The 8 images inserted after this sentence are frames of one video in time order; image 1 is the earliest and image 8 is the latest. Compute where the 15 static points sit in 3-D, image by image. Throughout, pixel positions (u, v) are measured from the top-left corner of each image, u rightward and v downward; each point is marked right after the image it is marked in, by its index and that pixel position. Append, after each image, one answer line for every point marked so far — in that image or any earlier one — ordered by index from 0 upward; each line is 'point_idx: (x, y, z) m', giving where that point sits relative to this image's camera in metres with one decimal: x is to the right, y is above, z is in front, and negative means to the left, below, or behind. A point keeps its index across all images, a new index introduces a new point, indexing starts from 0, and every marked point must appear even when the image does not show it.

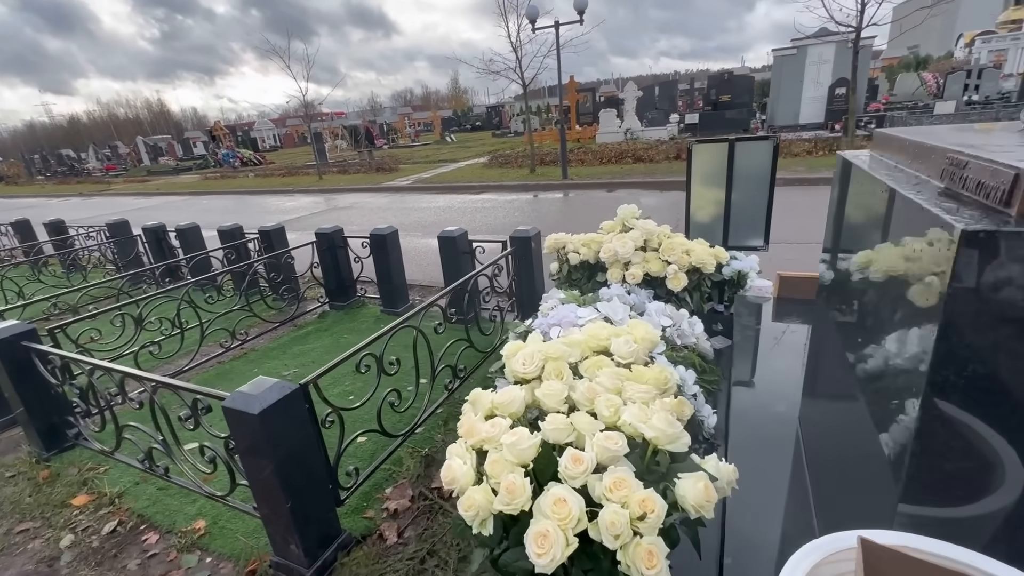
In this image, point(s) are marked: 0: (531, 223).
0: (+0.3, +1.3, +9.0) m
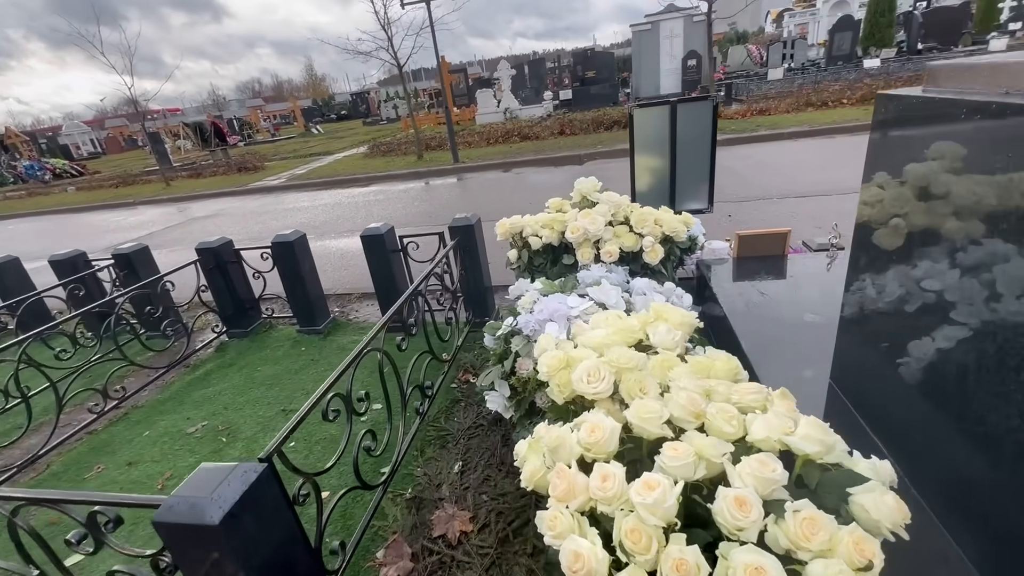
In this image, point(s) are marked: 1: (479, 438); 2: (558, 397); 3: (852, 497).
0: (-1.4, +1.4, +8.5) m
1: (-0.2, -0.8, +2.4) m
2: (+0.1, -0.3, +1.3) m
3: (+0.6, -0.4, +0.9) m
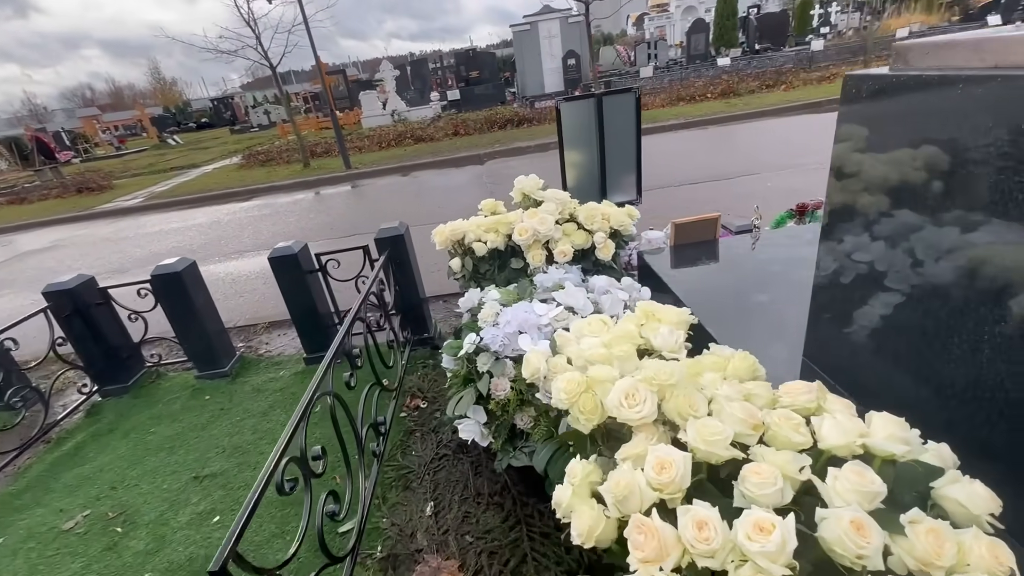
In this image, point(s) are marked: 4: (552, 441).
0: (-3.0, +1.1, +7.8) m
1: (-0.3, -0.8, +2.2) m
2: (+0.2, -0.3, +1.1) m
3: (+0.7, -0.4, +0.8) m
4: (+0.1, -0.5, +1.7) m
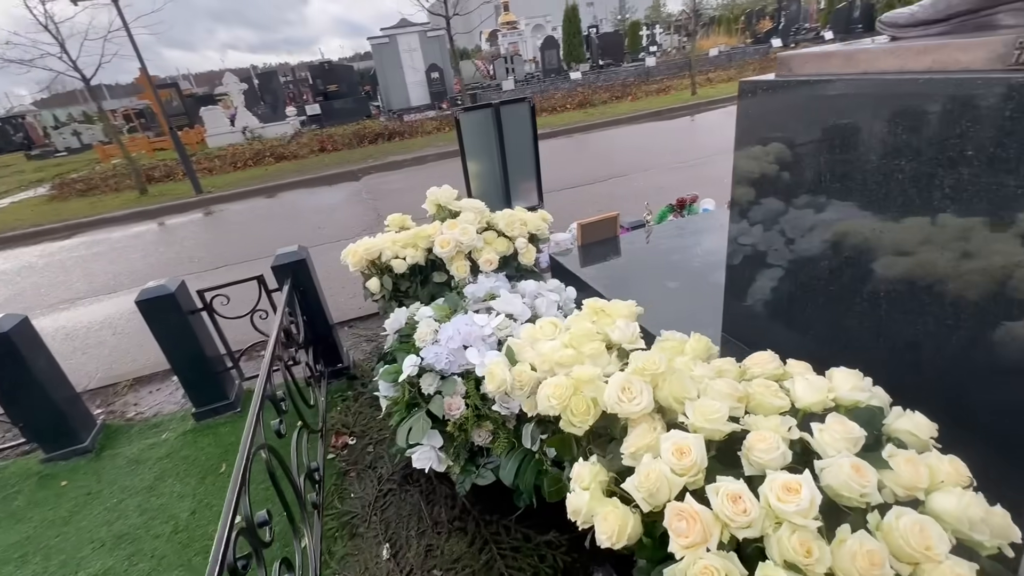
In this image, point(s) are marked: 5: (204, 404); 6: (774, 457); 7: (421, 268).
0: (-4.7, +0.5, +6.8) m
1: (-0.5, -0.9, +2.0) m
2: (+0.2, -0.3, +1.1) m
3: (+0.8, -0.3, +1.0) m
4: (0.0, -0.6, +1.6) m
5: (-1.7, -0.7, +2.7) m
6: (+0.5, -0.3, +0.9) m
7: (-0.5, +0.1, +2.4) m
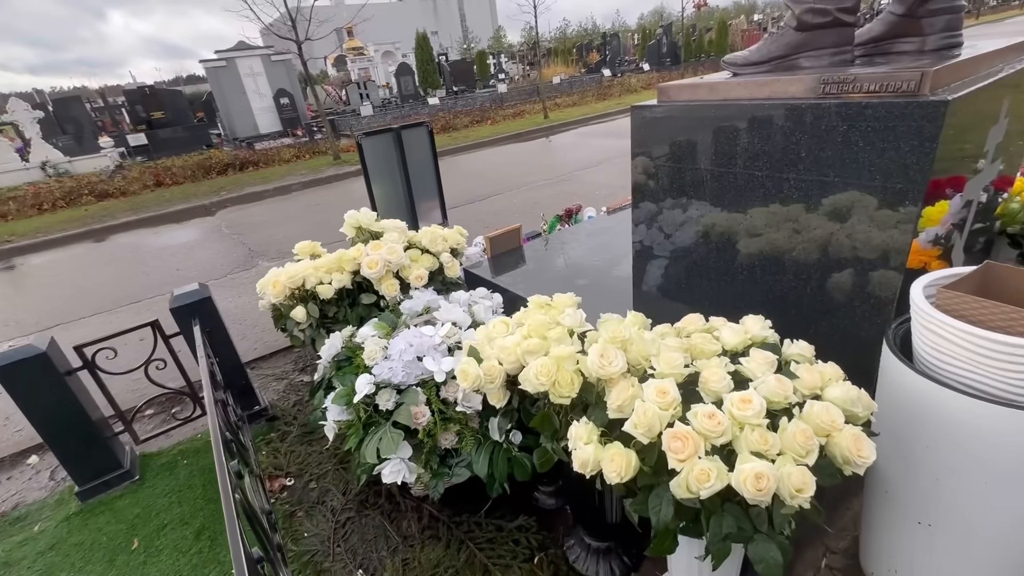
0: (-6.1, -0.3, +5.5) m
1: (-0.7, -1.0, +2.0) m
2: (+0.1, -0.3, +1.3) m
3: (+0.8, -0.2, +1.3) m
4: (-0.1, -0.6, +1.7) m
5: (-2.0, -0.9, +2.3) m
6: (+0.5, -0.2, +1.1) m
7: (-0.8, 0.0, +2.4) m
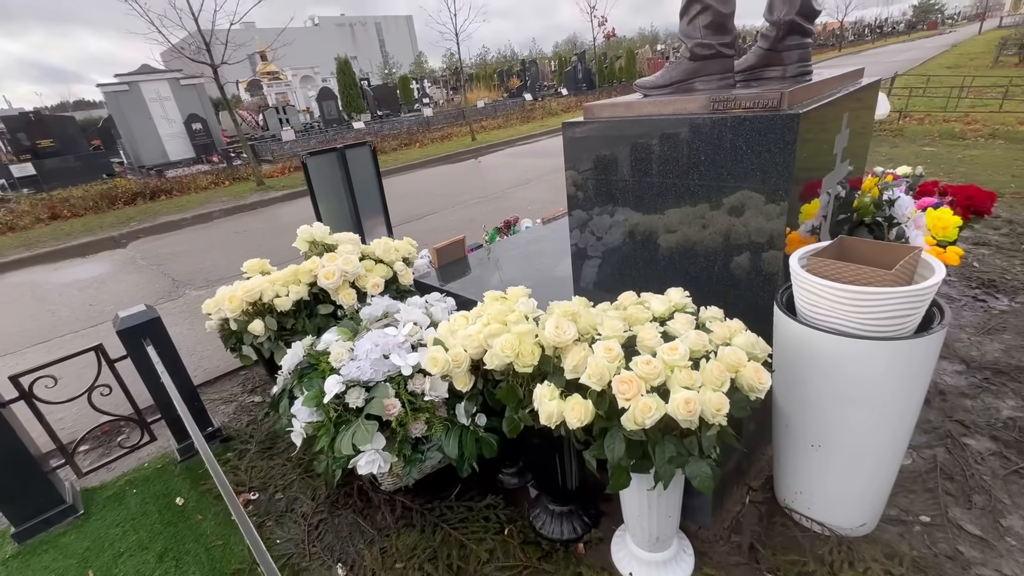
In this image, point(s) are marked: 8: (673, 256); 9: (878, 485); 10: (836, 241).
0: (-6.7, -0.9, +4.8) m
1: (-0.8, -1.0, +2.0) m
2: (0.0, -0.3, +1.5) m
3: (+0.7, -0.1, +1.6) m
4: (-0.2, -0.6, +1.9) m
5: (-2.2, -1.0, +2.1) m
6: (+0.4, -0.2, +1.4) m
7: (-1.1, -0.1, +2.4) m
8: (+0.8, +0.2, +2.3) m
9: (+1.3, -0.7, +1.7) m
10: (+1.2, +0.2, +1.7) m
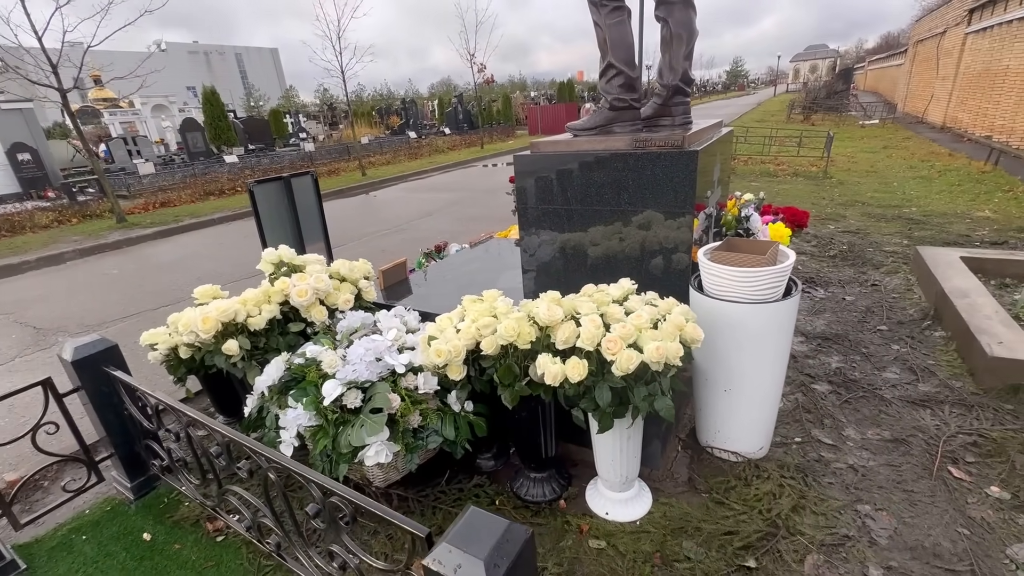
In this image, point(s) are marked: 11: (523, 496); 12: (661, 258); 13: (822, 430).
0: (-7.2, -1.4, +3.4) m
1: (-0.8, -1.1, +2.1) m
2: (+0.1, -0.2, +1.9) m
3: (+0.6, -0.1, +2.1) m
4: (-0.3, -0.6, +2.2) m
5: (-2.2, -1.2, +1.9) m
6: (+0.4, -0.1, +1.9) m
7: (-1.3, -0.2, +2.5) m
8: (+0.6, +0.1, +2.9) m
9: (+1.3, -0.6, +2.3) m
10: (+1.1, +0.2, +2.4) m
11: (+0.1, -1.0, +2.2) m
12: (+0.9, +0.2, +2.7) m
13: (+1.7, -0.8, +2.5) m
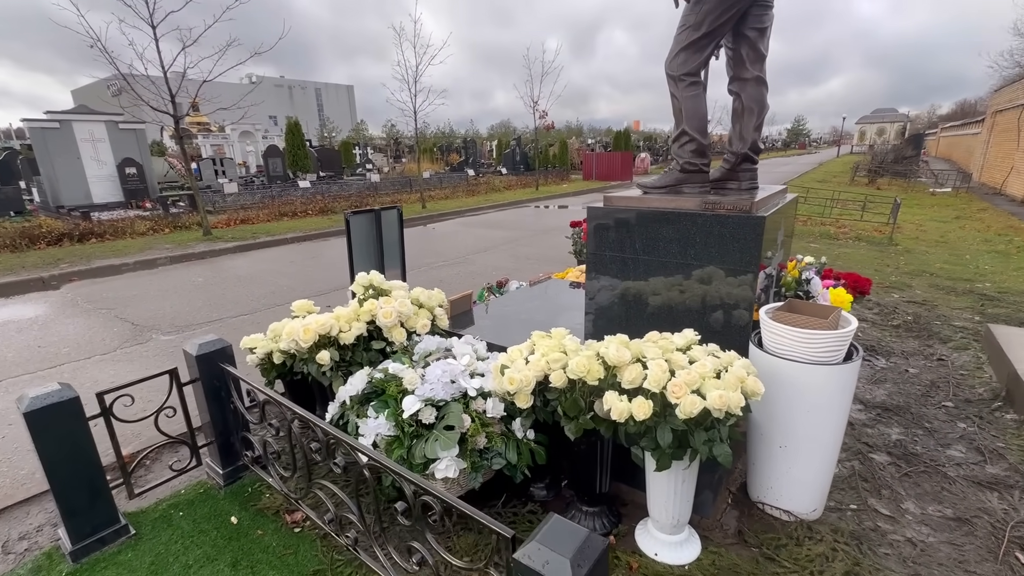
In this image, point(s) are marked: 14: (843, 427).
0: (-6.9, -1.1, +4.1) m
1: (-0.6, -1.2, +2.3) m
2: (+0.4, -0.4, +2.0) m
3: (+0.9, -0.3, +2.3) m
4: (0.0, -0.8, +2.3) m
5: (-2.0, -1.2, +2.2) m
6: (+0.8, -0.3, +2.0) m
7: (-0.9, -0.3, +2.8) m
8: (+1.0, -0.2, +3.0) m
9: (+1.6, -0.9, +2.3) m
10: (+1.4, -0.1, +2.5) m
11: (+0.3, -1.2, +2.4) m
12: (+1.2, -0.1, +2.8) m
13: (+2.0, -1.1, +2.5) m
14: (+1.6, -0.7, +2.3) m
